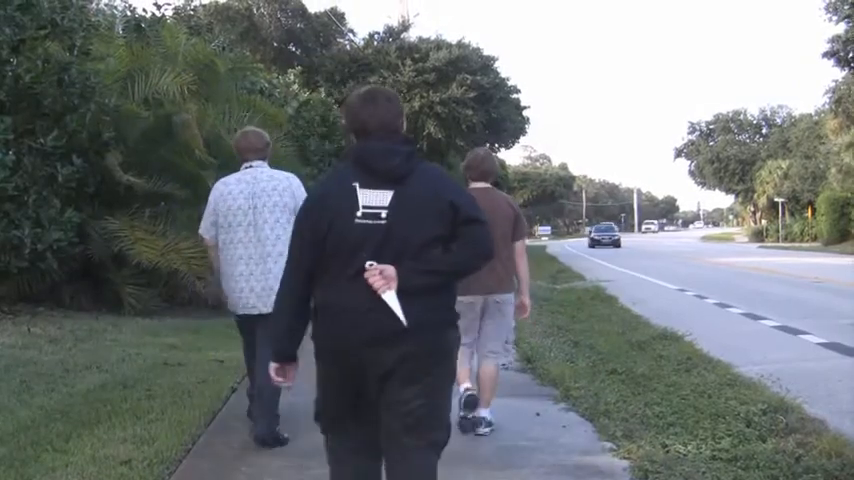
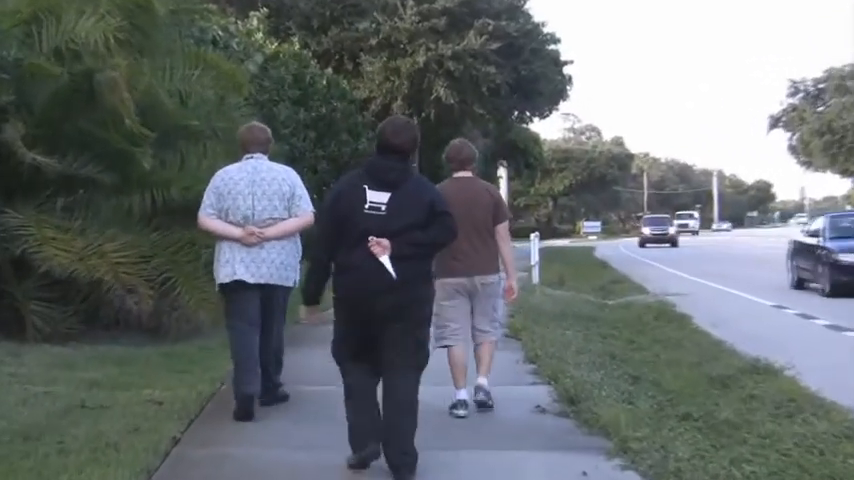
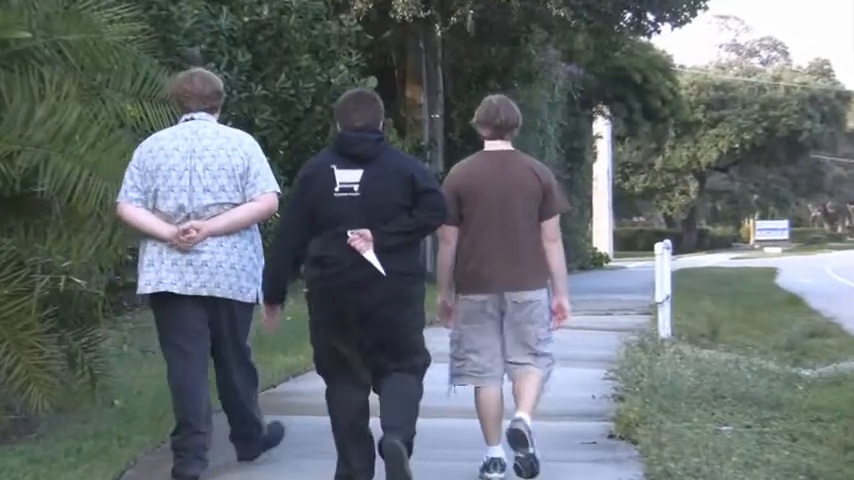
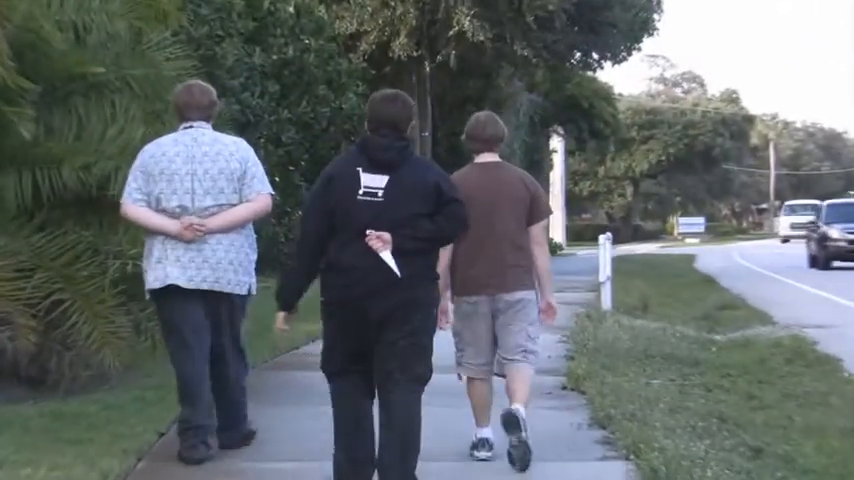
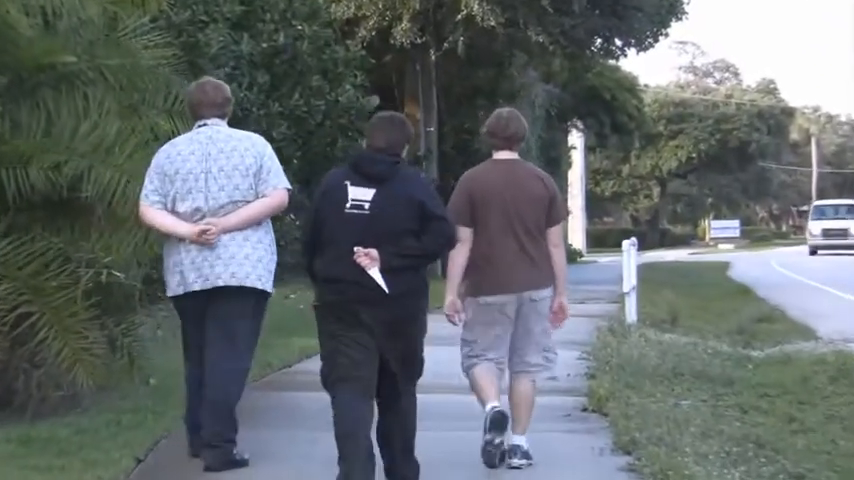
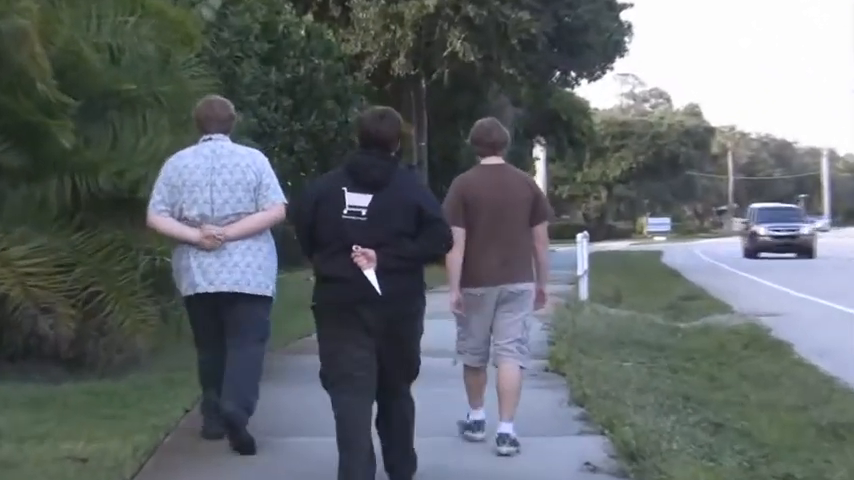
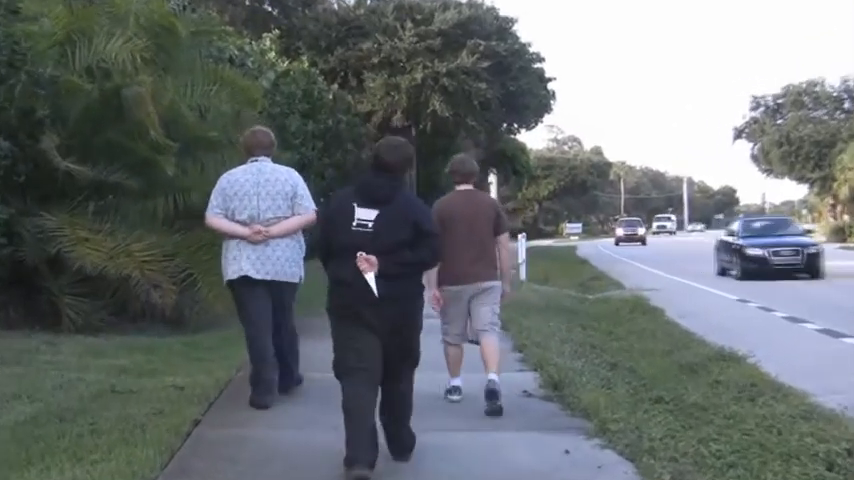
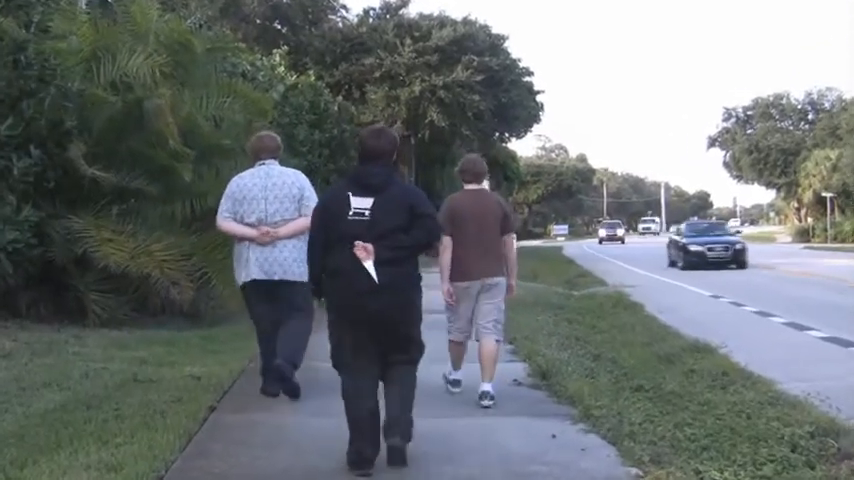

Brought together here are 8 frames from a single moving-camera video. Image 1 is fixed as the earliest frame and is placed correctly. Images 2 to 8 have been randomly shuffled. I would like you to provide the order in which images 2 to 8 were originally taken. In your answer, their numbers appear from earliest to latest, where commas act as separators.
8, 7, 2, 6, 4, 5, 3
